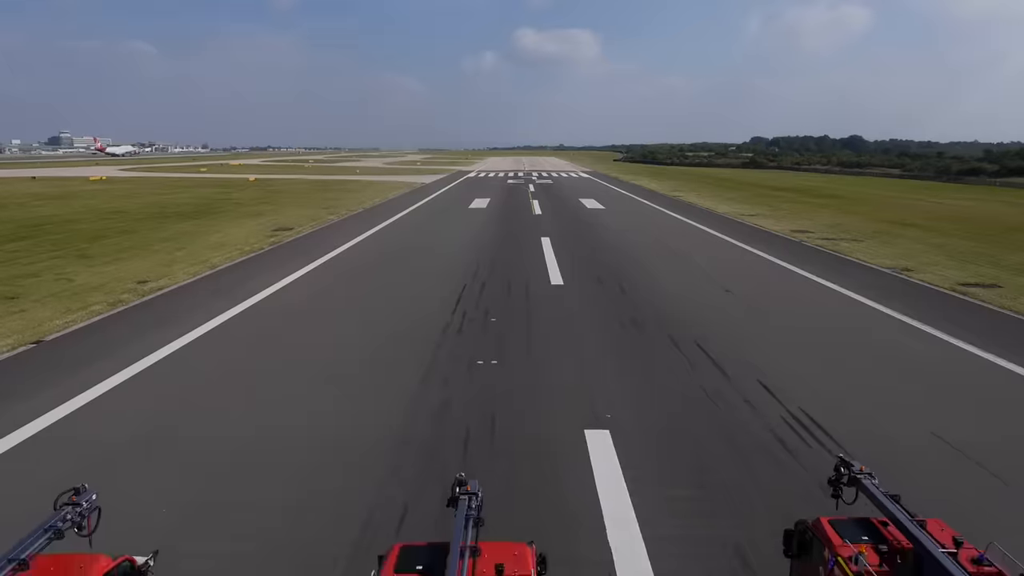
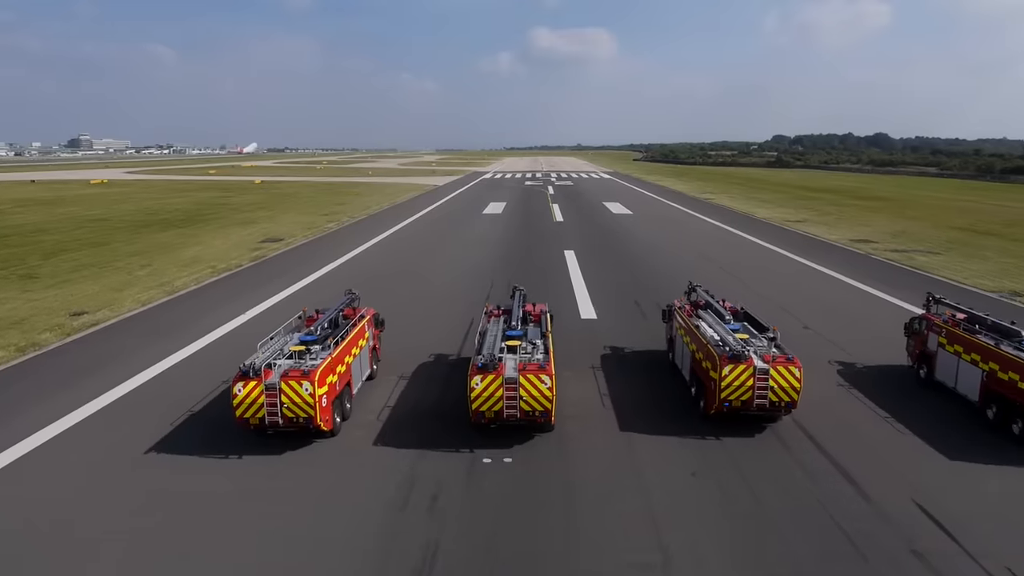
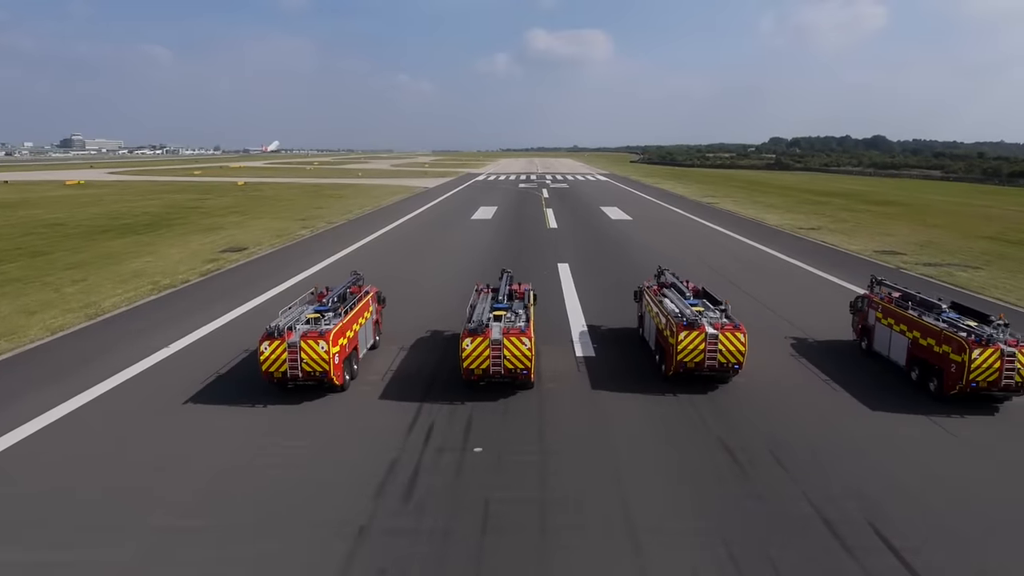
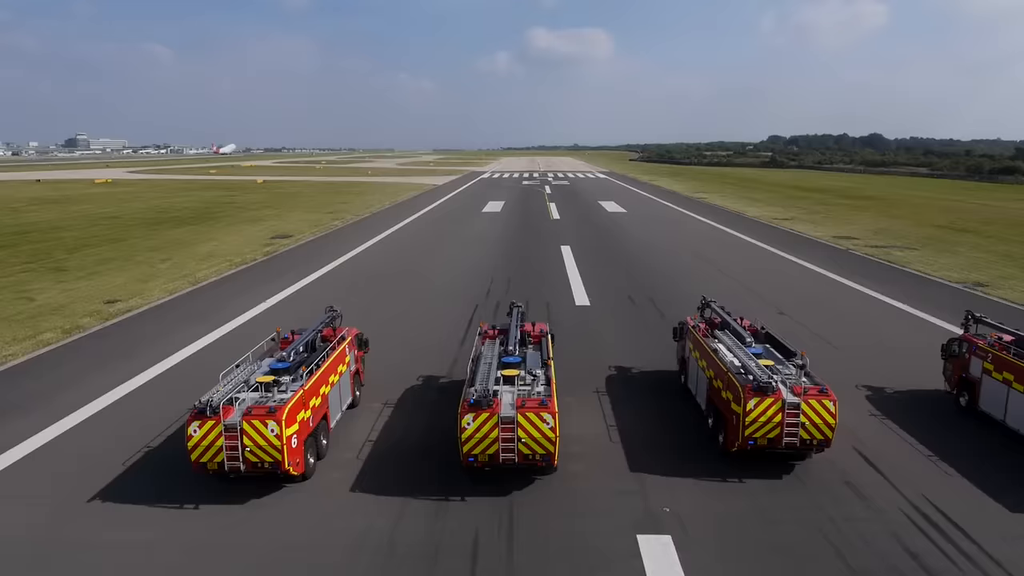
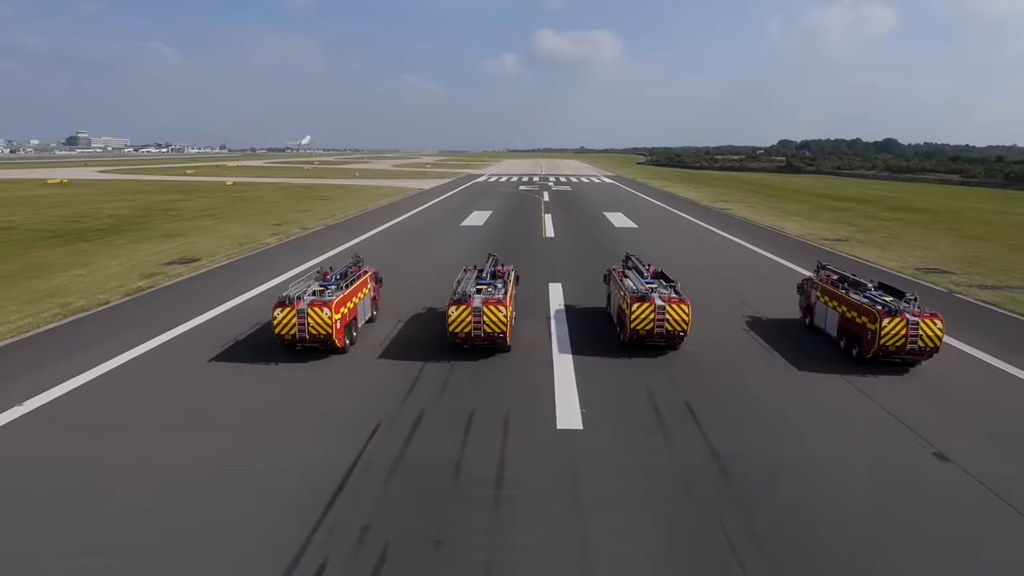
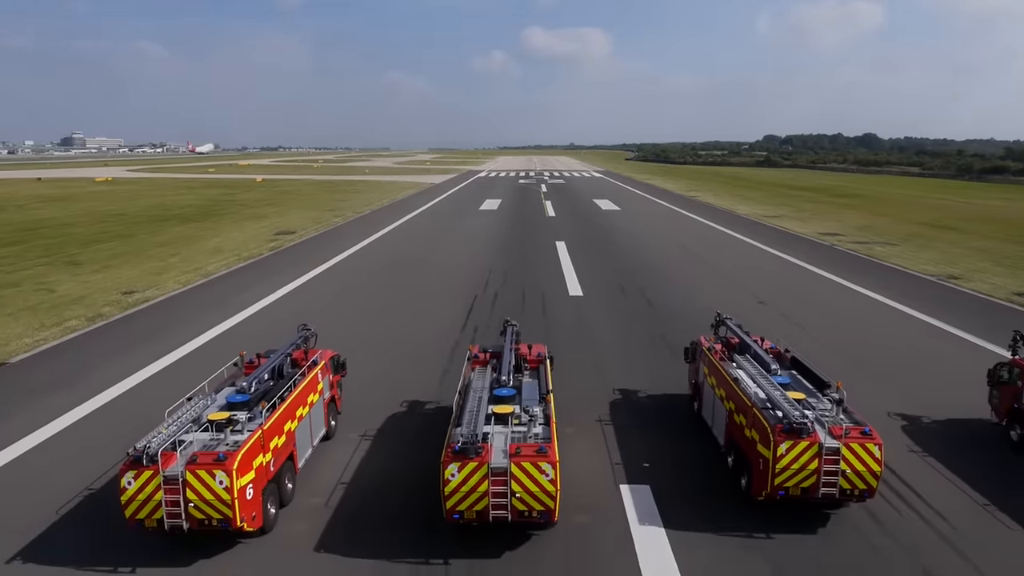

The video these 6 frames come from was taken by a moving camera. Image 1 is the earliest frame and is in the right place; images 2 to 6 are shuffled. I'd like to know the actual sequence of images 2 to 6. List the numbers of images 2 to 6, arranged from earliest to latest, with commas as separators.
6, 4, 2, 3, 5
